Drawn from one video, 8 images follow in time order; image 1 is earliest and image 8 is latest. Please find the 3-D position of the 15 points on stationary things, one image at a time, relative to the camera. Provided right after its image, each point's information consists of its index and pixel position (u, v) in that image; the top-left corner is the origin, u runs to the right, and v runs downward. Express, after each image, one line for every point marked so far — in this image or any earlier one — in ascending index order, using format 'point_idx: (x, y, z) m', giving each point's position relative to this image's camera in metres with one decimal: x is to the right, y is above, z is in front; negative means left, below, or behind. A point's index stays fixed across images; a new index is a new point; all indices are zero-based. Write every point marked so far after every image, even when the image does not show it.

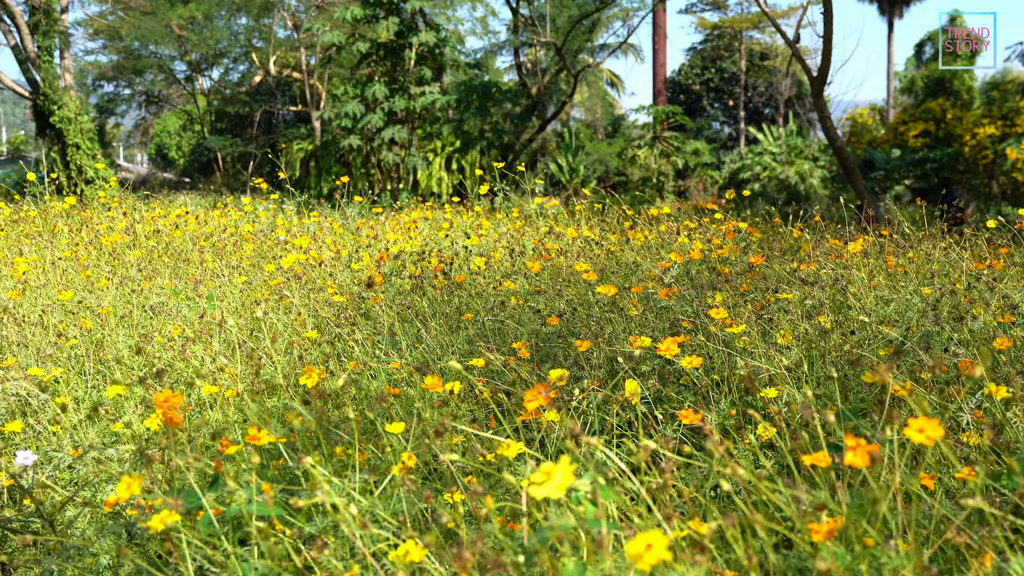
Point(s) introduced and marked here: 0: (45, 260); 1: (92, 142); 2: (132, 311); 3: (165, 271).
0: (-1.3, +0.1, +4.1) m
1: (-3.4, +1.2, +12.0) m
2: (-0.9, -0.1, +3.6) m
3: (-0.9, 0.0, +4.0) m
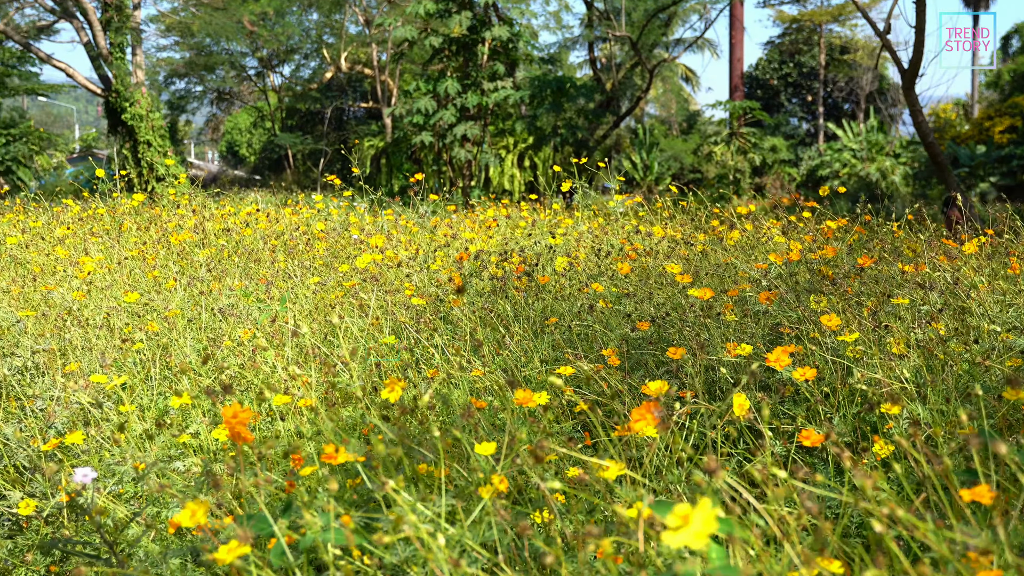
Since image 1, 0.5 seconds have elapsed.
0: (-1.1, +0.1, +4.0) m
1: (-2.8, +1.2, +11.9) m
2: (-0.7, -0.1, +3.4) m
3: (-0.7, 0.0, +3.8) m
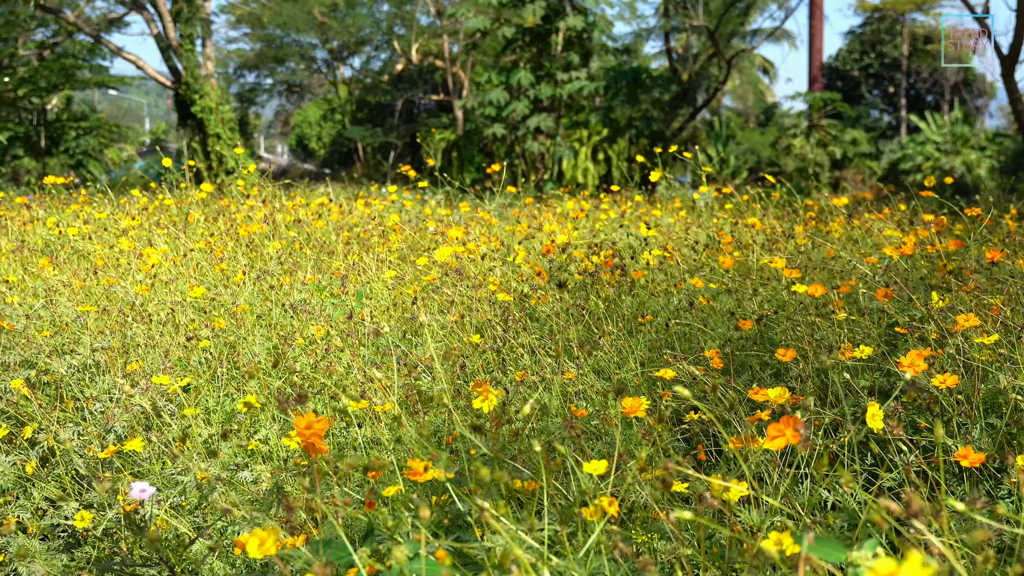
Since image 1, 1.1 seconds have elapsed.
0: (-0.9, +0.1, +3.8) m
1: (-2.2, +1.2, +11.8) m
2: (-0.5, 0.0, +3.2) m
3: (-0.5, +0.1, +3.6) m
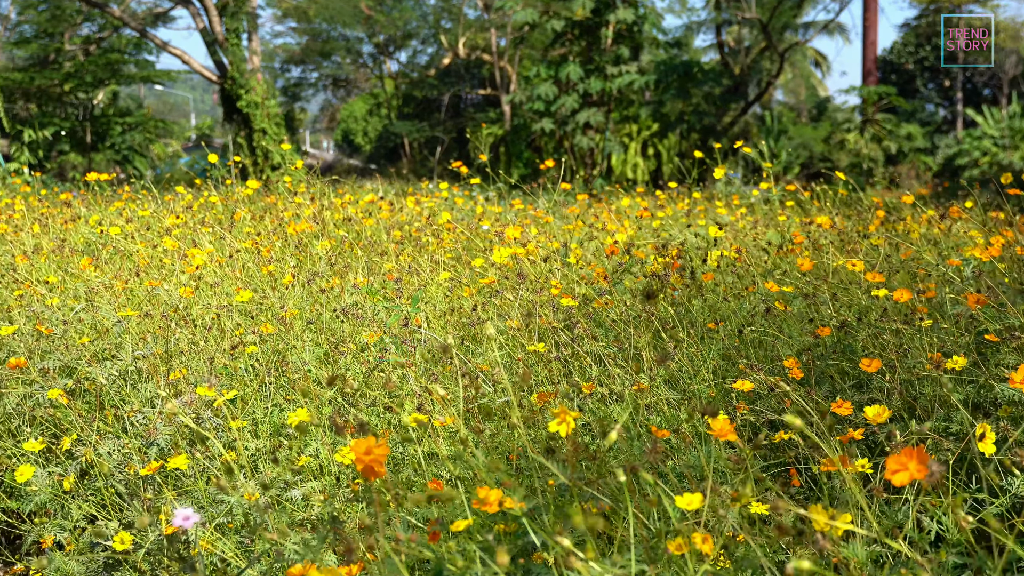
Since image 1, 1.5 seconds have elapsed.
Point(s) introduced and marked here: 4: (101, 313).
0: (-0.7, +0.1, +3.6) m
1: (-1.8, +1.3, +11.6) m
2: (-0.4, -0.1, +3.1) m
3: (-0.4, +0.1, +3.5) m
4: (-0.9, -0.1, +3.2) m
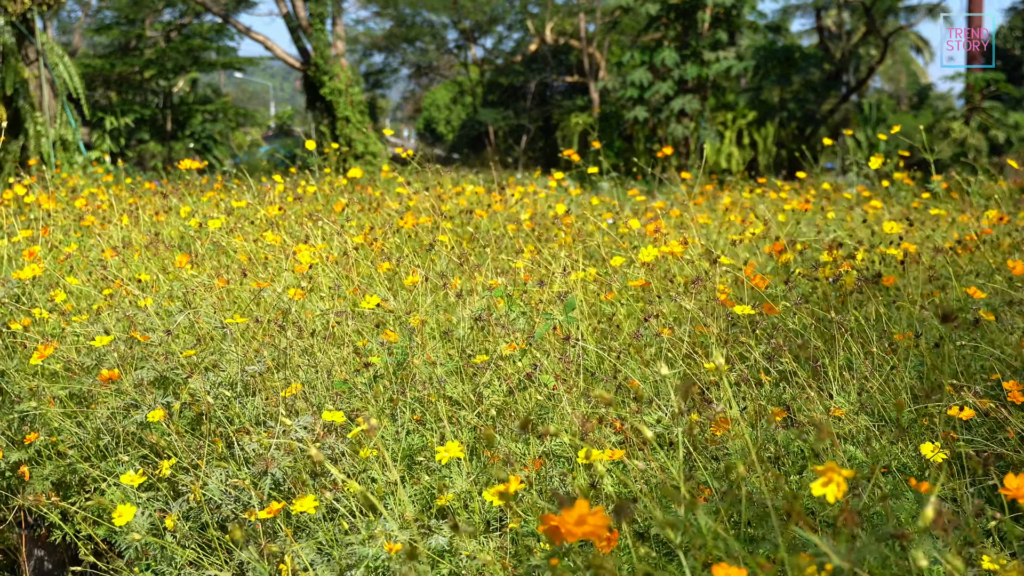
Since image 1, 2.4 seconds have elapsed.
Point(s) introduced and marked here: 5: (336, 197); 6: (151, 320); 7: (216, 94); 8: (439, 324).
0: (-0.4, +0.1, +3.3) m
1: (-1.2, +1.3, +11.3) m
2: (-0.1, -0.1, +2.7) m
3: (-0.1, +0.1, +3.1) m
4: (-0.6, -0.1, +2.9) m
5: (-0.6, +0.3, +4.9) m
6: (-0.7, -0.1, +3.0) m
7: (-2.8, +1.8, +13.9) m
8: (-0.1, -0.1, +2.7) m
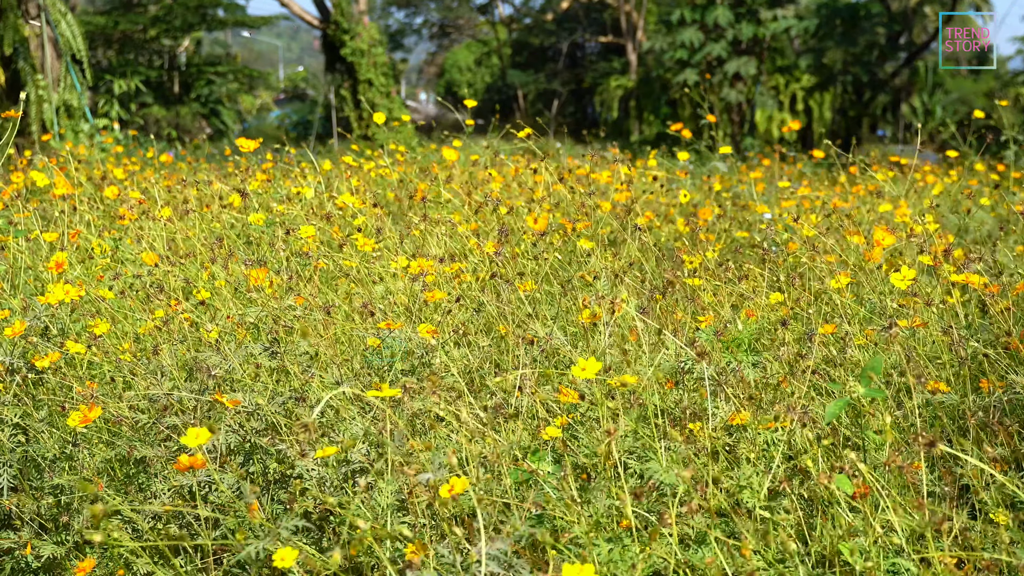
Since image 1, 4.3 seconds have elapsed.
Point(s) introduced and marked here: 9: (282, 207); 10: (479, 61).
0: (-0.1, 0.0, +2.5) m
1: (-0.9, +1.5, +10.5) m
2: (+0.2, -0.1, +1.9) m
3: (+0.3, 0.0, +2.3) m
4: (-0.3, -0.1, +2.1) m
5: (-0.3, +0.3, +4.1) m
6: (-0.4, -0.1, +2.2) m
7: (-2.6, +2.1, +13.0) m
8: (+0.2, -0.1, +1.9) m
9: (-0.5, +0.2, +3.1) m
10: (-0.6, +2.9, +18.5) m
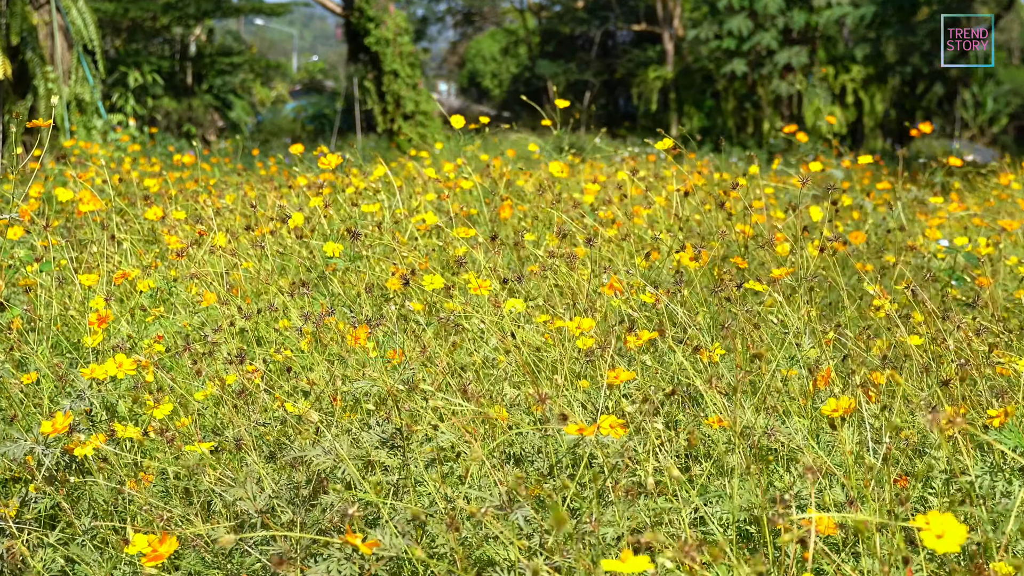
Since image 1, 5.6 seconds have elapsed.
0: (+0.1, 0.0, +1.9) m
1: (-0.7, +1.5, +9.9) m
2: (+0.4, -0.2, +1.4) m
3: (+0.5, -0.1, +1.8) m
4: (-0.1, -0.2, +1.5) m
5: (-0.1, +0.2, +3.6) m
6: (-0.2, -0.2, +1.6) m
7: (-2.3, +2.1, +12.4) m
8: (+0.4, -0.2, +1.4) m
9: (-0.3, +0.1, +2.5) m
10: (-0.4, +2.9, +17.9) m
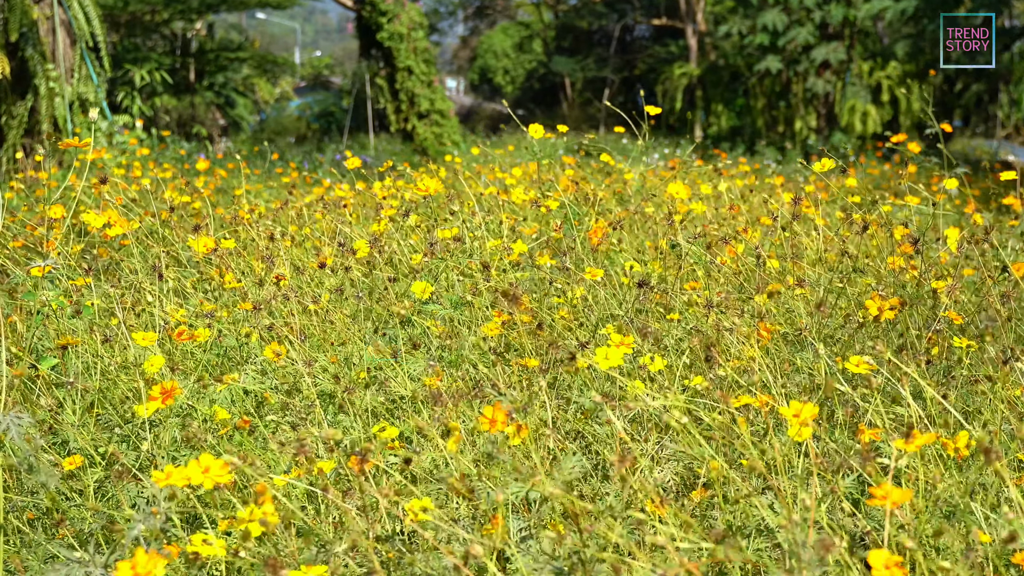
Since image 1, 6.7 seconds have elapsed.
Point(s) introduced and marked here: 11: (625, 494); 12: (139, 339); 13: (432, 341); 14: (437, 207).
0: (+0.3, -0.1, +1.5) m
1: (-0.6, +1.4, +9.5) m
2: (+0.6, -0.3, +0.9) m
3: (+0.7, -0.2, +1.3) m
4: (+0.1, -0.3, +1.1) m
5: (+0.1, +0.2, +3.1) m
6: (0.0, -0.3, +1.2) m
7: (-2.2, +2.0, +12.0) m
8: (+0.6, -0.3, +0.9) m
9: (-0.1, 0.0, +2.1) m
10: (-0.3, +2.9, +17.5) m
11: (+0.1, -0.2, +1.3) m
12: (-0.5, -0.1, +1.8) m
13: (-0.1, 0.0, +2.0) m
14: (-0.1, +0.2, +3.1) m
